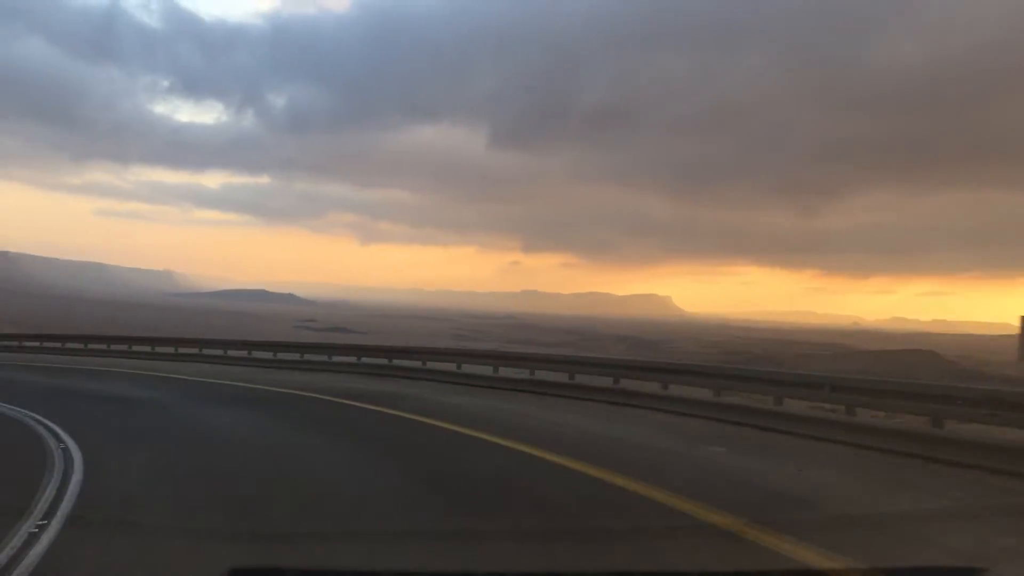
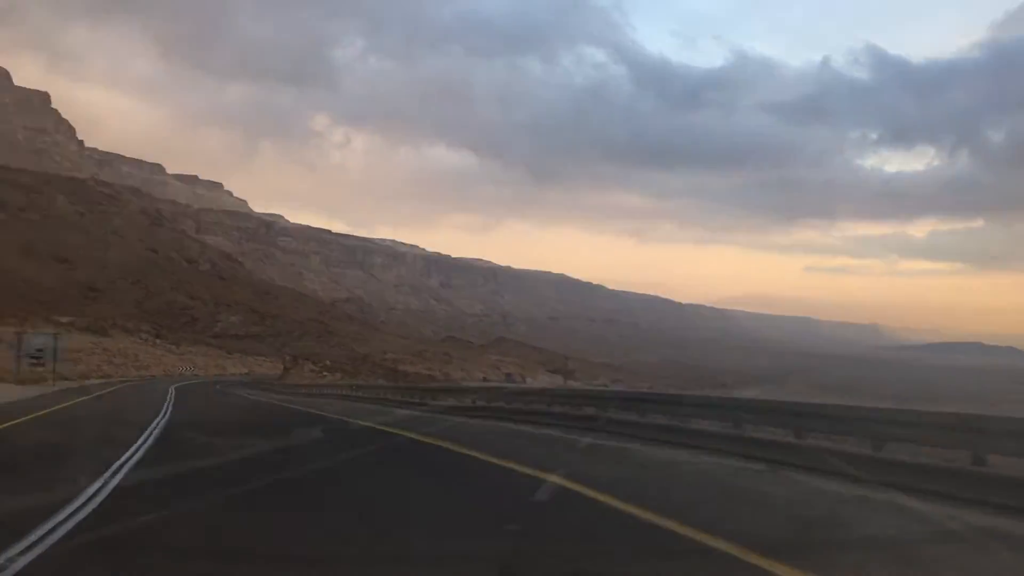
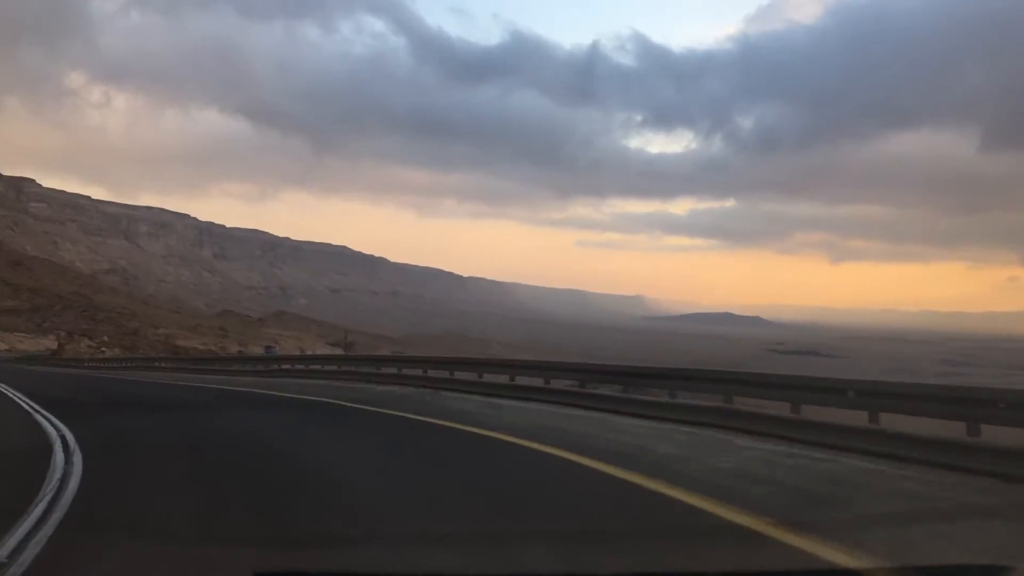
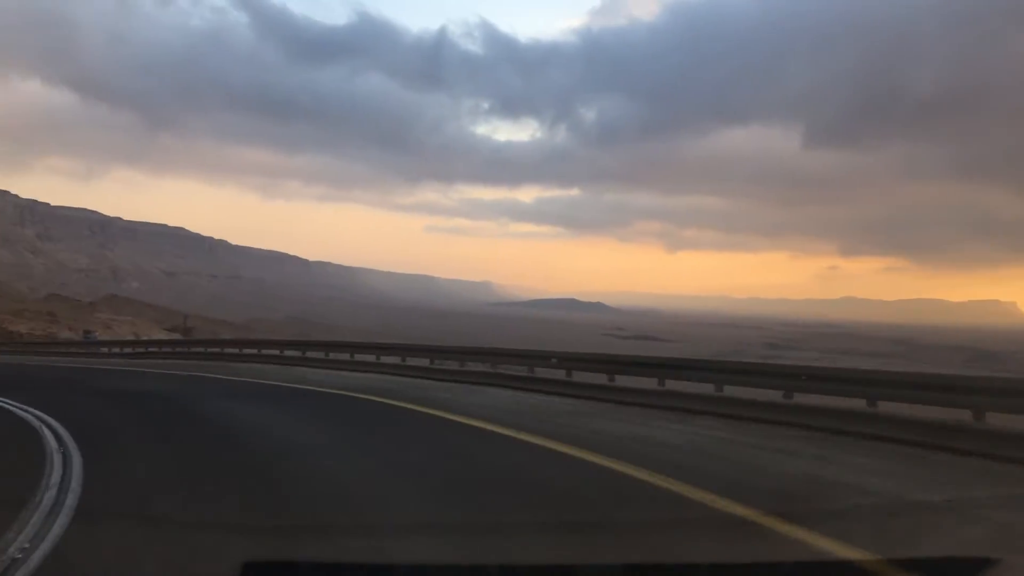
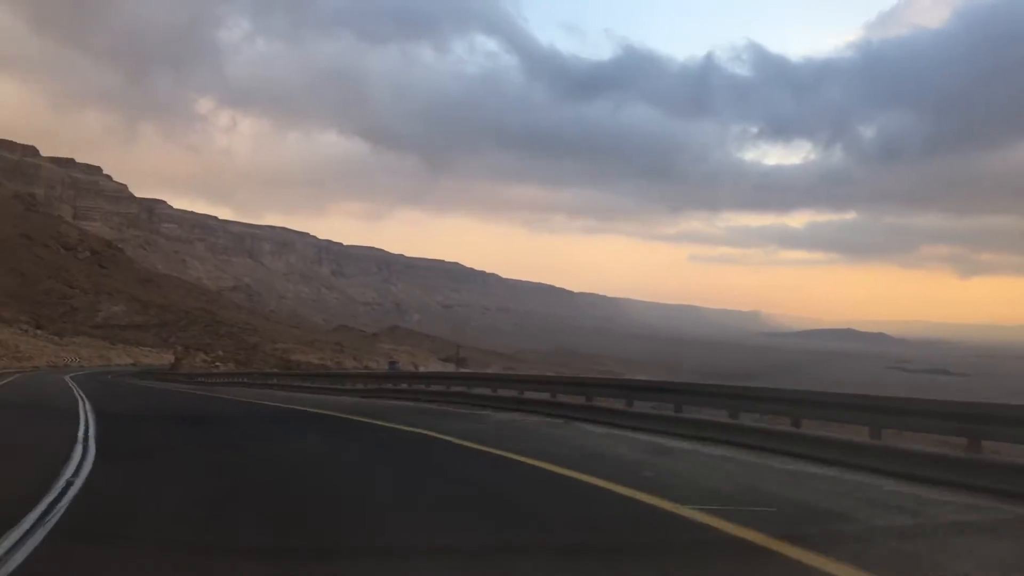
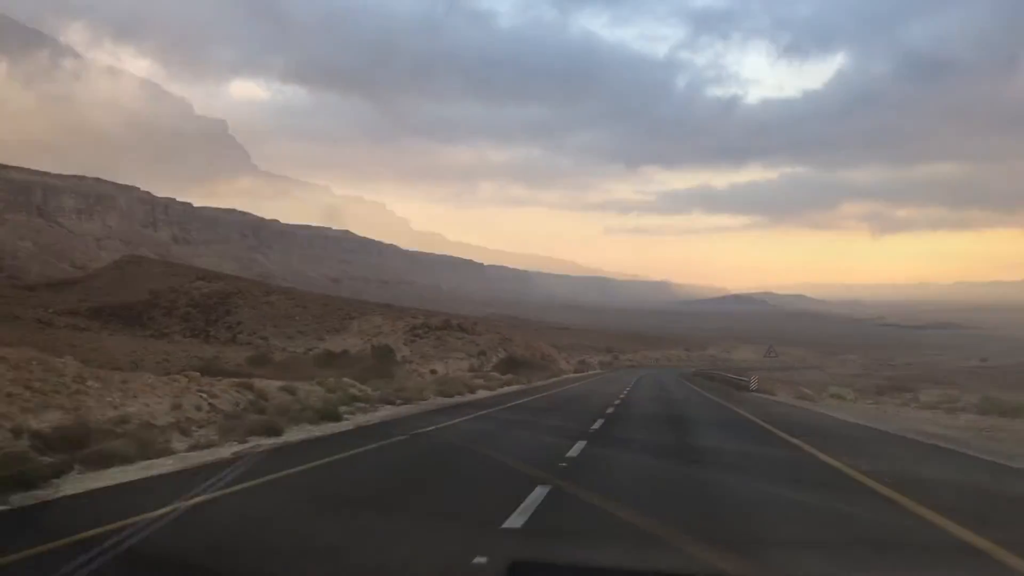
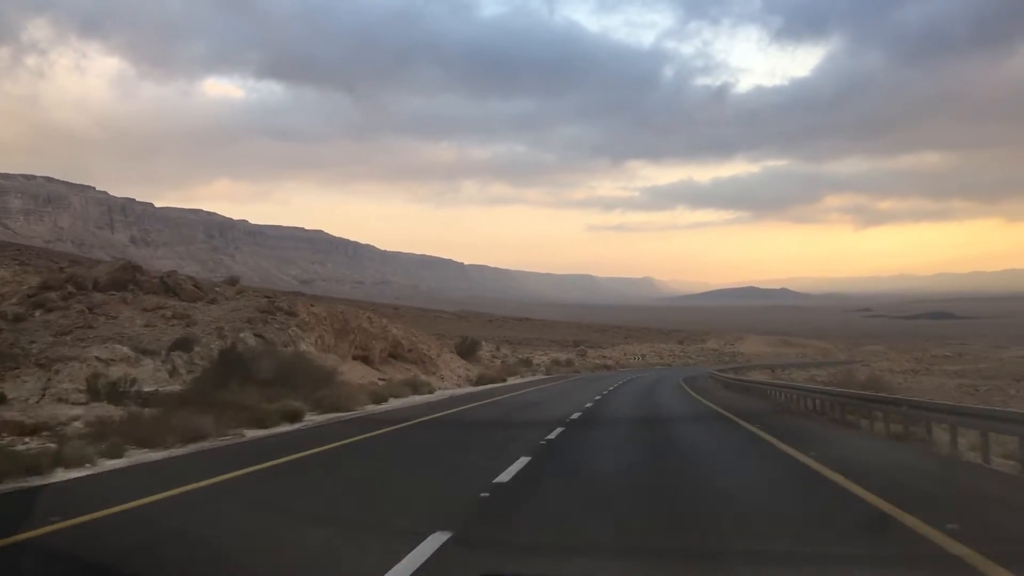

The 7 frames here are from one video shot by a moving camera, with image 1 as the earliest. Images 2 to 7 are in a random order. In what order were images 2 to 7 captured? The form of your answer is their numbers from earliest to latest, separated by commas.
4, 3, 5, 2, 6, 7
